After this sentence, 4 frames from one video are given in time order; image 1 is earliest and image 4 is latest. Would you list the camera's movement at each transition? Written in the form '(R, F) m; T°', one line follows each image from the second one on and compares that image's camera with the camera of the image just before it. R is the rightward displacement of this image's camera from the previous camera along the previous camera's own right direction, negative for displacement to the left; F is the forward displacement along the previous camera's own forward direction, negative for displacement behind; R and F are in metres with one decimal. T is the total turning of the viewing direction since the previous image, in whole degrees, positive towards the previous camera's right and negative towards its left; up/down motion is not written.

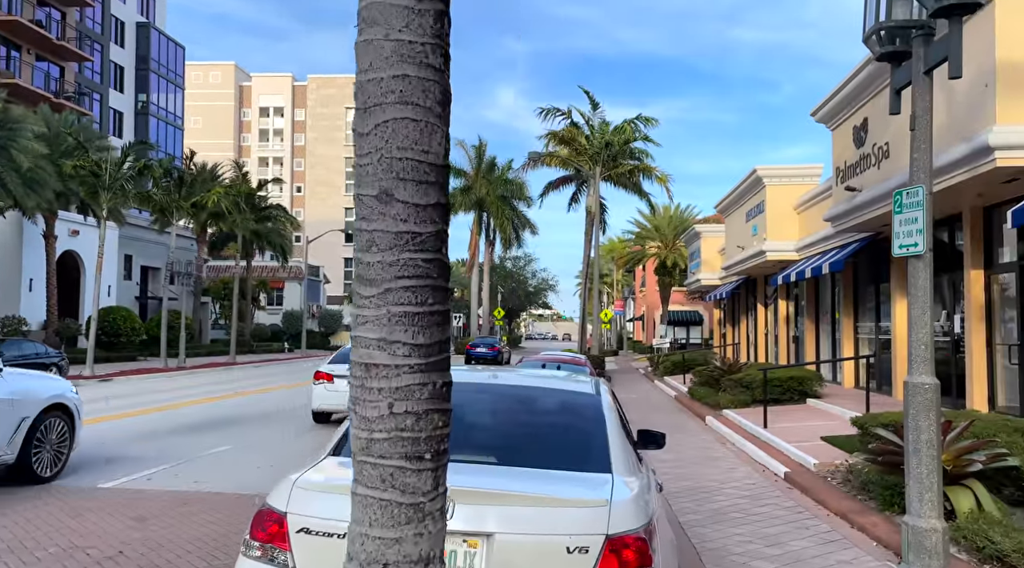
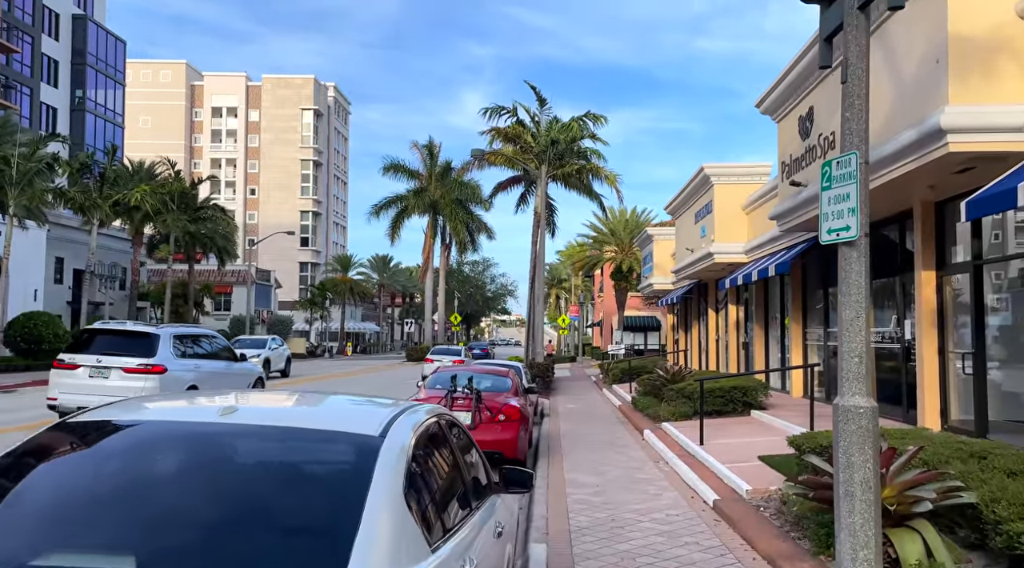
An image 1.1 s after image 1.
(+0.8, +1.3) m; +3°
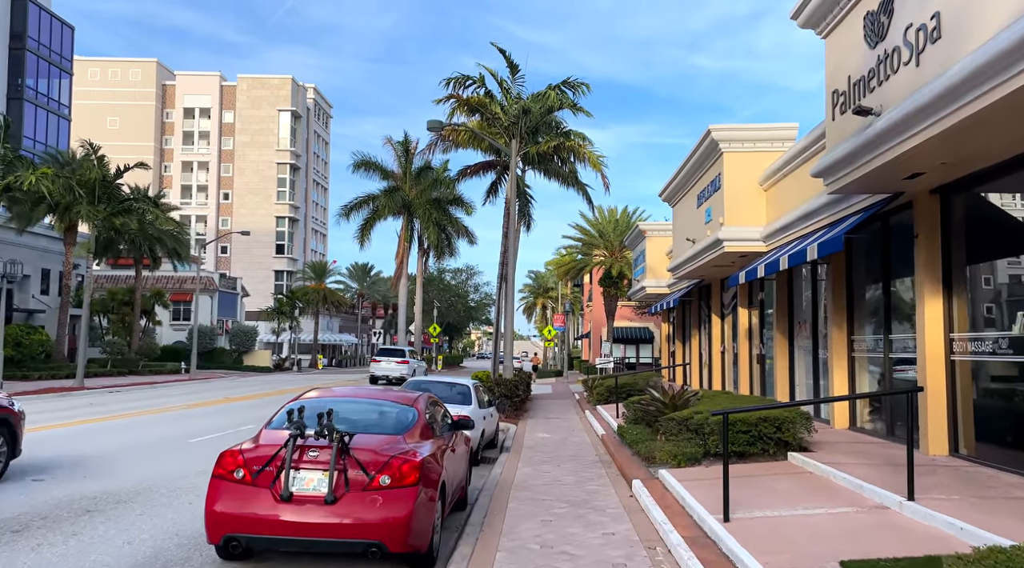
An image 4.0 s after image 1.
(+0.8, +4.4) m; +1°
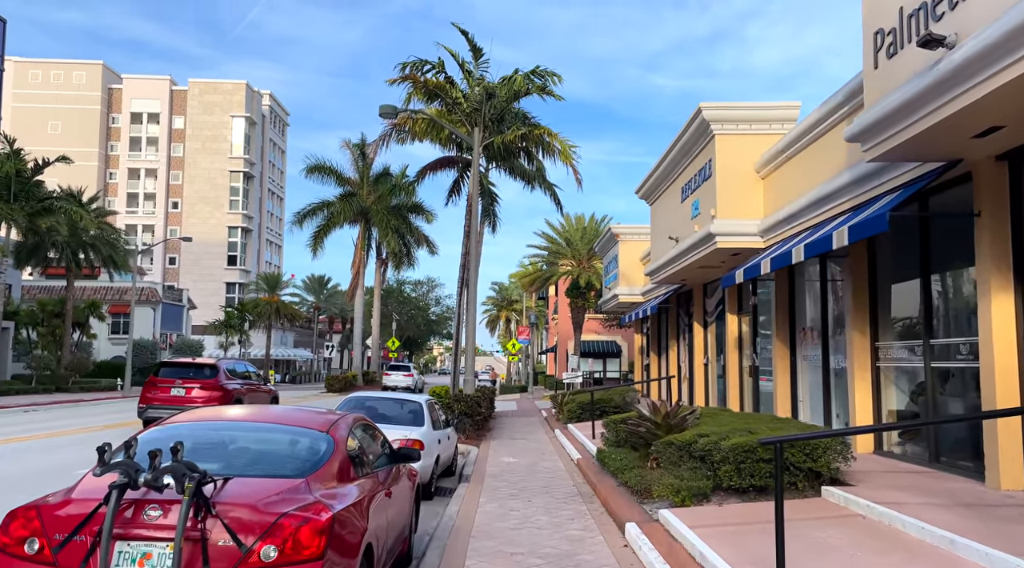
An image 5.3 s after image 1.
(0.0, +2.2) m; +3°
